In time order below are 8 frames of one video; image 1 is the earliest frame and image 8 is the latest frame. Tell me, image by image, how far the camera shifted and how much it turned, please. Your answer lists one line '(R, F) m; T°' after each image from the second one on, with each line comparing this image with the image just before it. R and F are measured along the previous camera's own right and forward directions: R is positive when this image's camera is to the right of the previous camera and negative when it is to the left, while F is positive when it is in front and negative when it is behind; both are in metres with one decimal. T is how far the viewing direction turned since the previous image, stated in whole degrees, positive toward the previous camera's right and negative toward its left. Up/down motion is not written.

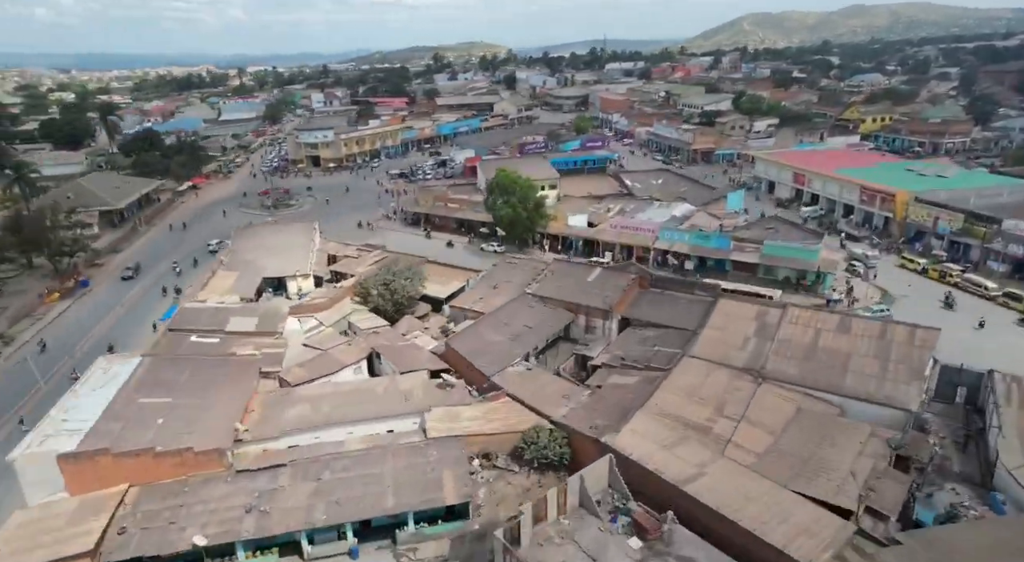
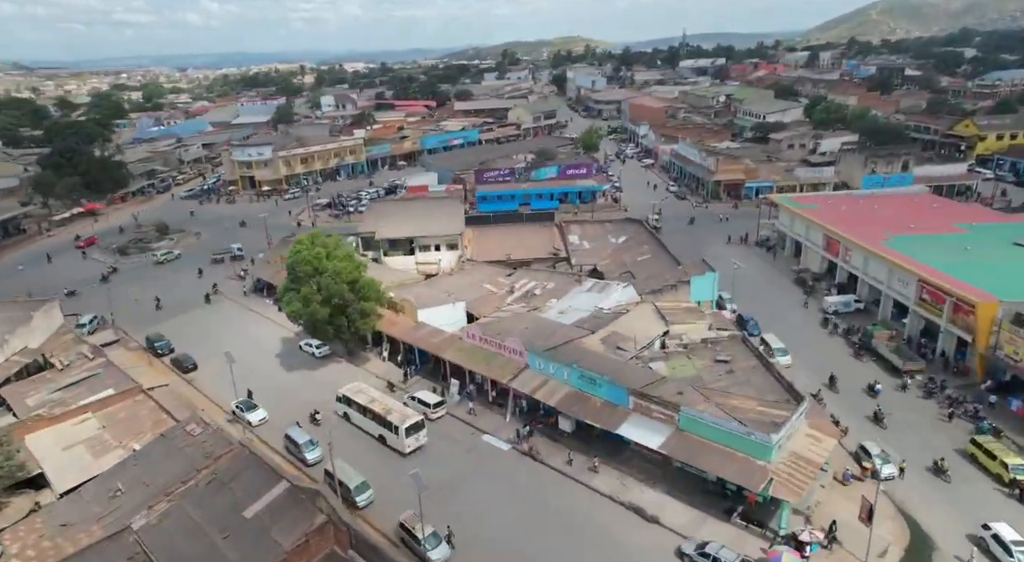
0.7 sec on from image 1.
(+16.8, +22.2) m; -9°
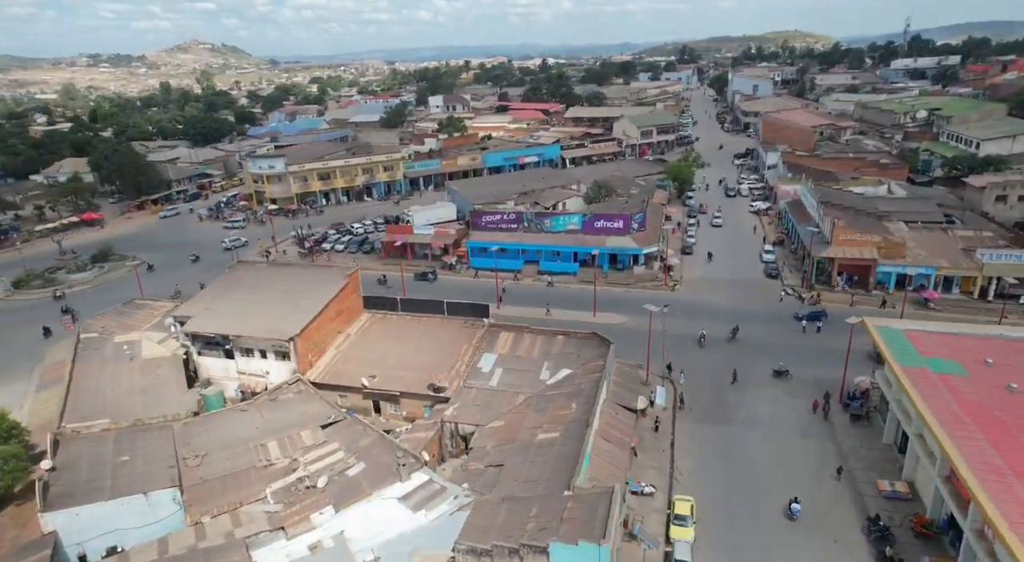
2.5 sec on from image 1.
(+15.1, +22.0) m; -17°
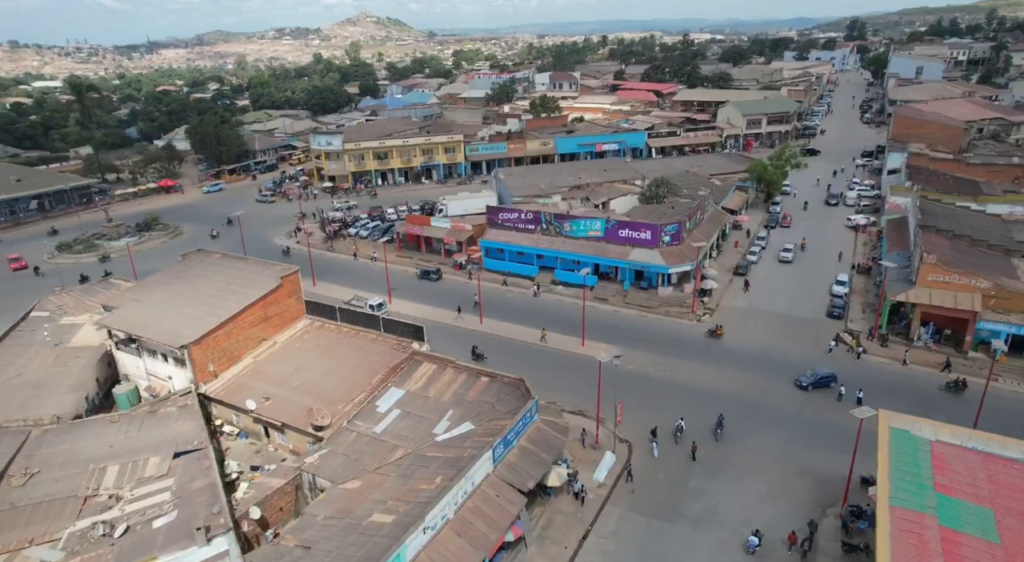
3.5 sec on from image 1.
(+9.2, +6.9) m; -13°
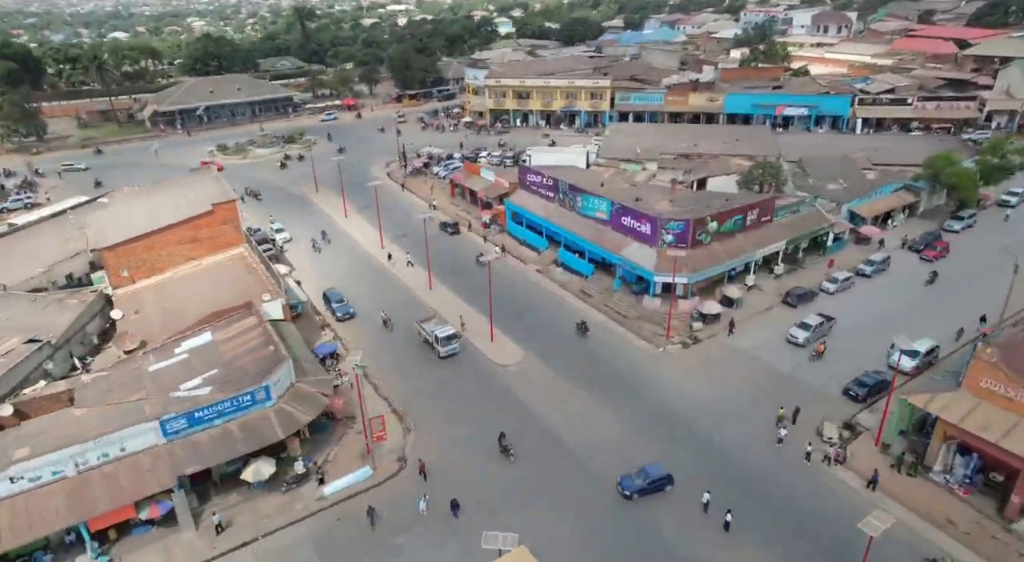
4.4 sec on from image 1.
(+17.7, +9.0) m; -25°
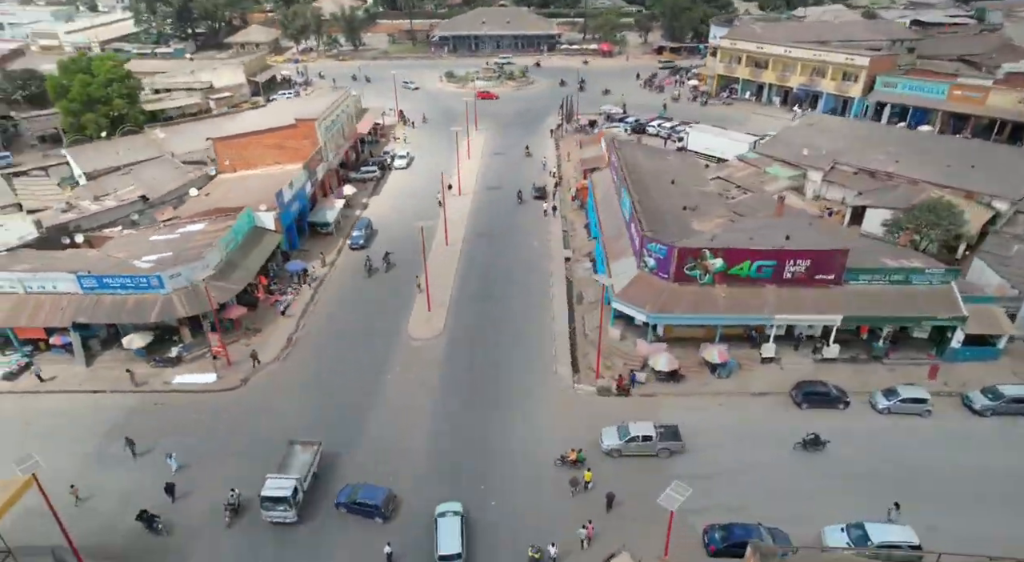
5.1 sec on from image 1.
(+16.4, +7.5) m; -29°
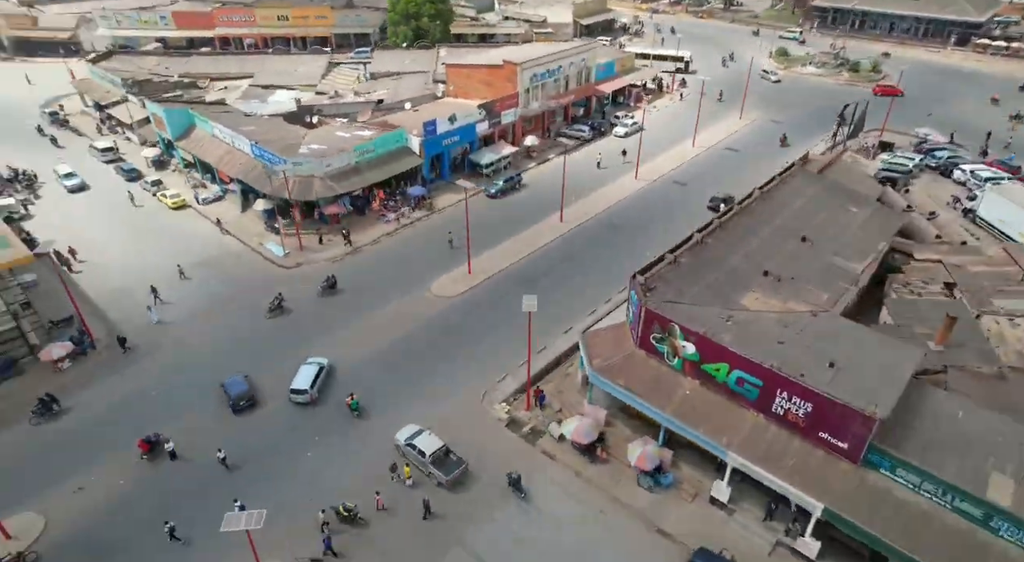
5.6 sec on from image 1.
(+13.5, +6.7) m; -33°
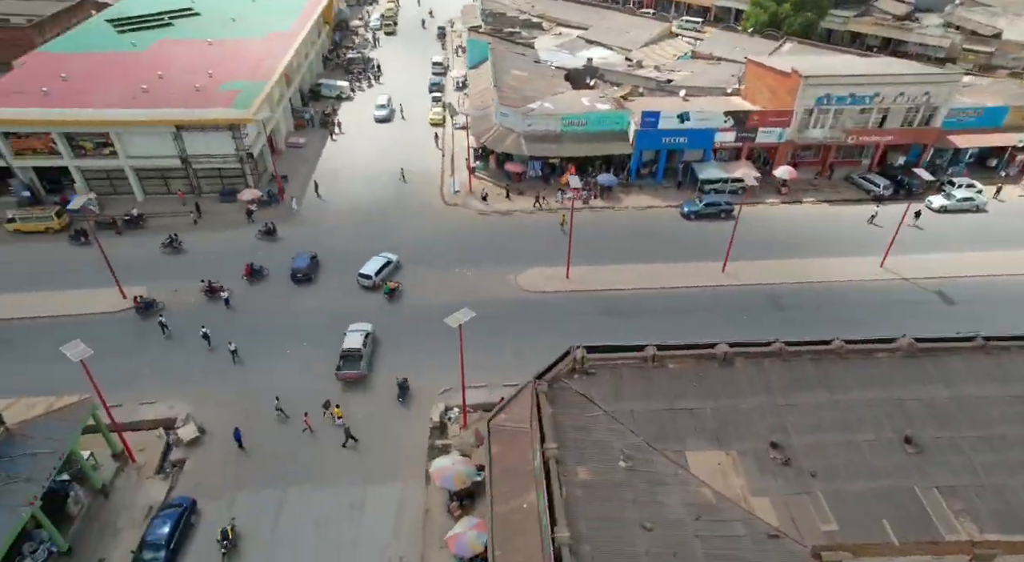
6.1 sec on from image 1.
(+11.0, +6.1) m; -34°
